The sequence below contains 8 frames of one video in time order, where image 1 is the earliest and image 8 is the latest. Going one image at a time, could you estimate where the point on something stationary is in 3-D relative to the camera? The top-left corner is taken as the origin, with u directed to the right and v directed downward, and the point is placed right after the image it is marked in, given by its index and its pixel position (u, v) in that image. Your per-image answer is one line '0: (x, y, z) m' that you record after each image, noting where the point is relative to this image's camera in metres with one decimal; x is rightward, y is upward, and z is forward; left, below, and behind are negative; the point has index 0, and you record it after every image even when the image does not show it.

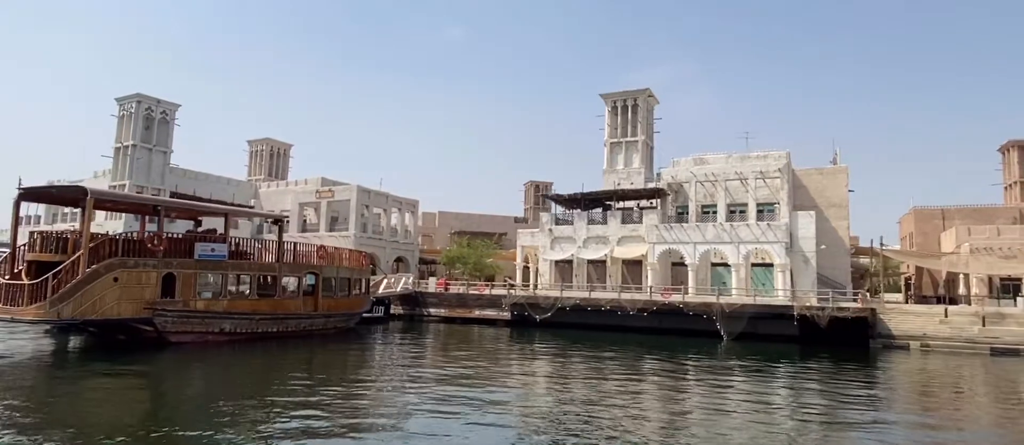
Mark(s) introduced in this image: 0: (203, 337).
0: (-9.6, -3.5, +19.9) m
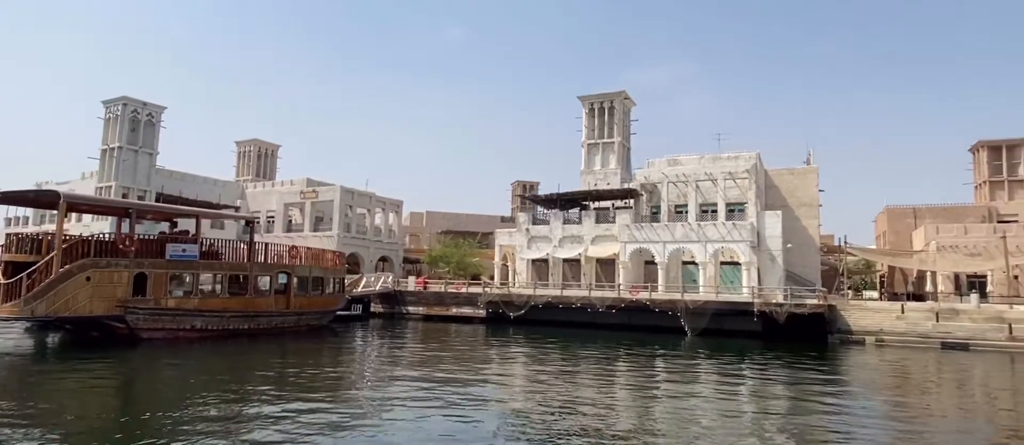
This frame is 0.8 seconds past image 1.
0: (-10.9, -3.6, +20.8) m
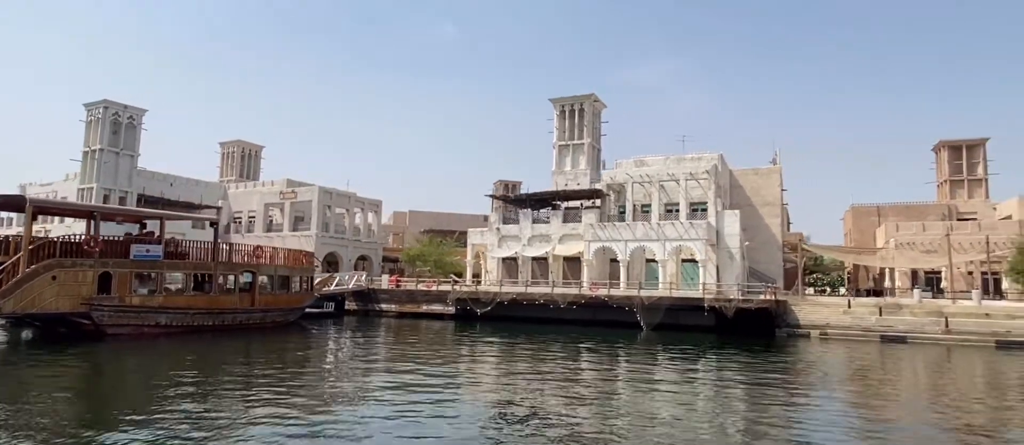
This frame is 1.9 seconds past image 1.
0: (-12.6, -3.6, +21.9) m
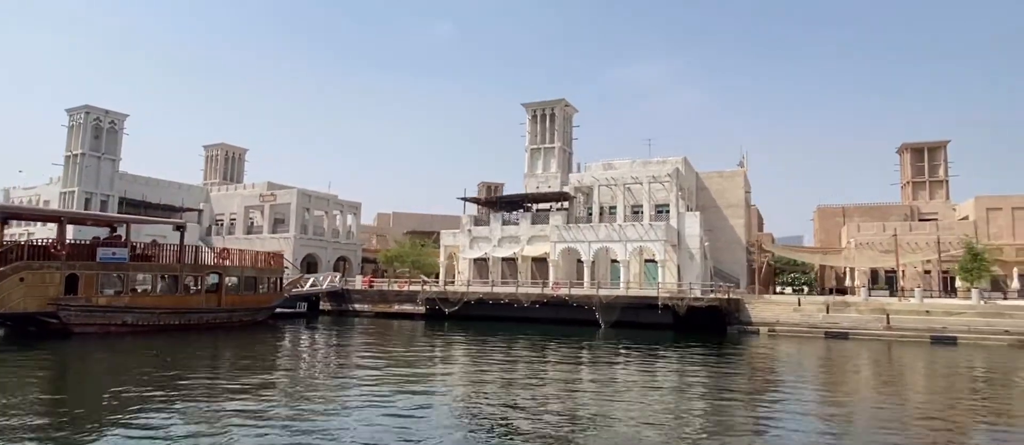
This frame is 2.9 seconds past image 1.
0: (-14.4, -3.8, +23.0) m
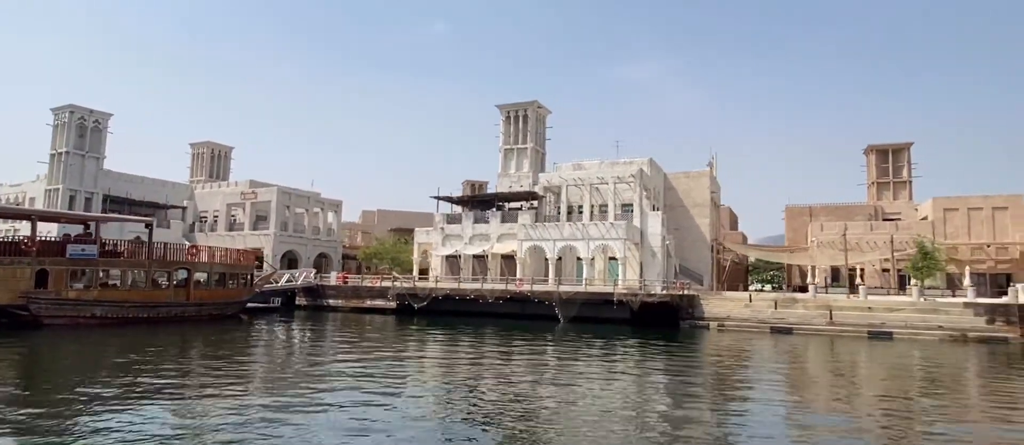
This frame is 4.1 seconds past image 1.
0: (-16.4, -3.7, +24.4) m
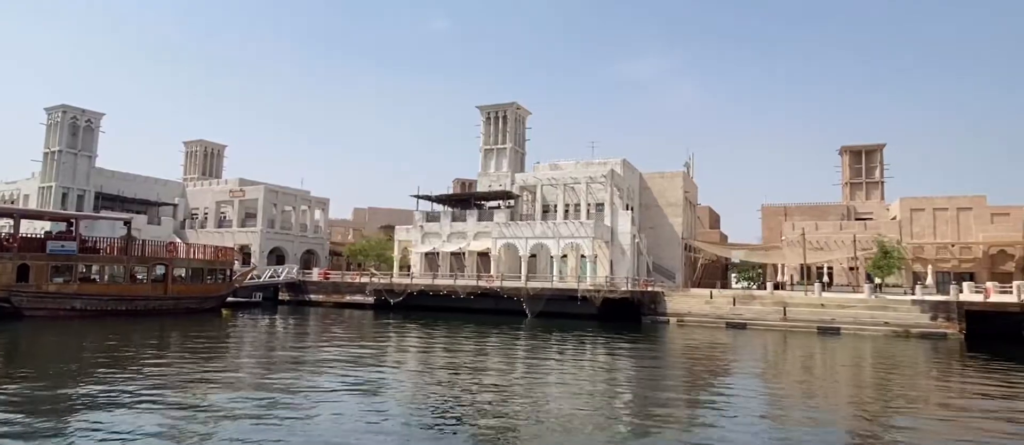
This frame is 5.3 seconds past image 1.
0: (-18.1, -3.6, +25.8) m
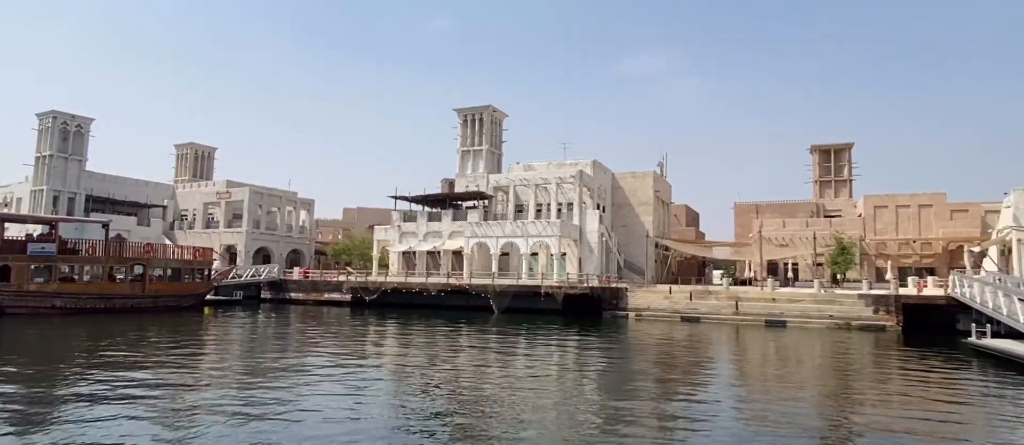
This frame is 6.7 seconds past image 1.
0: (-20.1, -3.7, +27.4) m
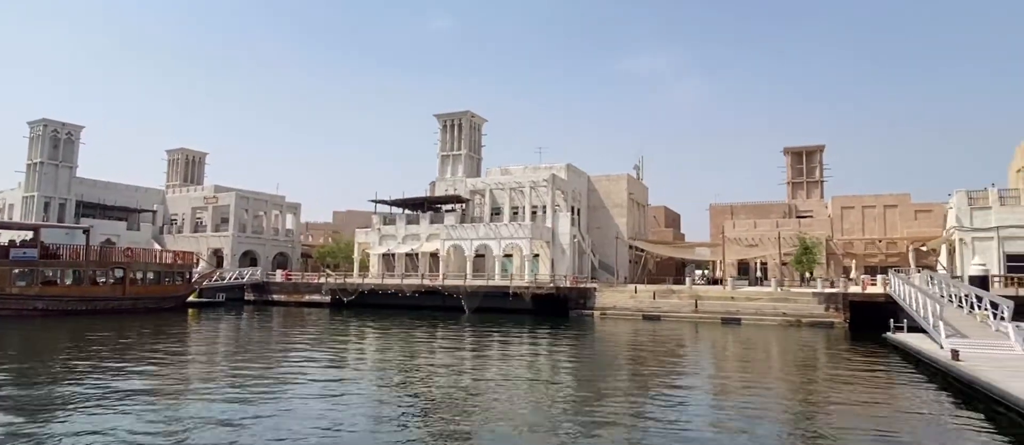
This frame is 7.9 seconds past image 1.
0: (-21.8, -4.0, +28.9) m
